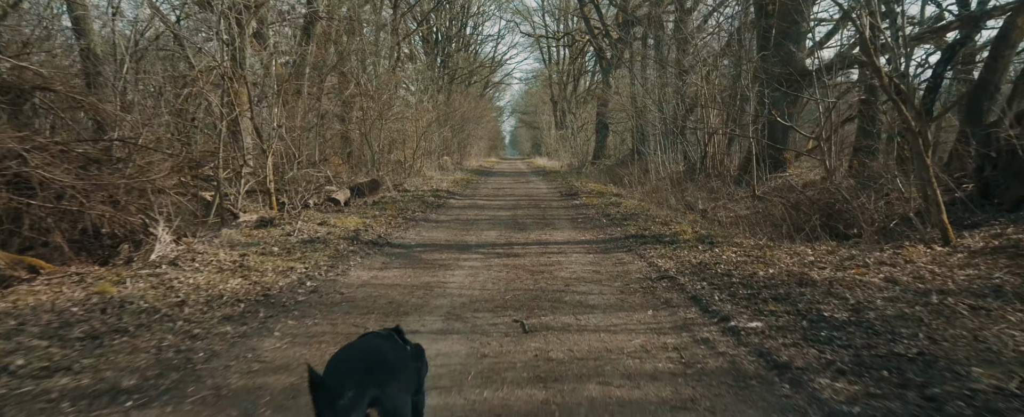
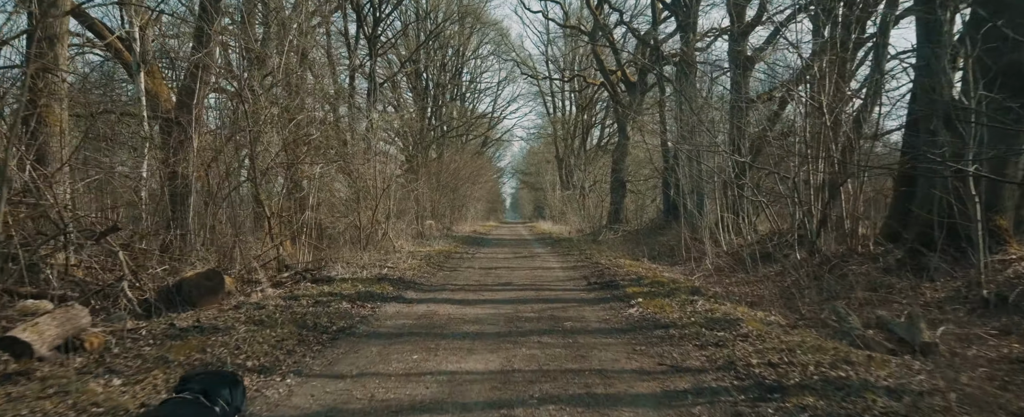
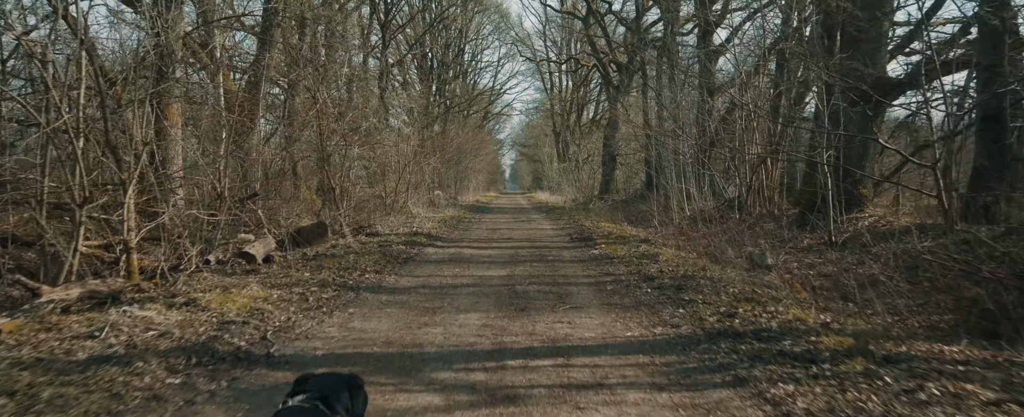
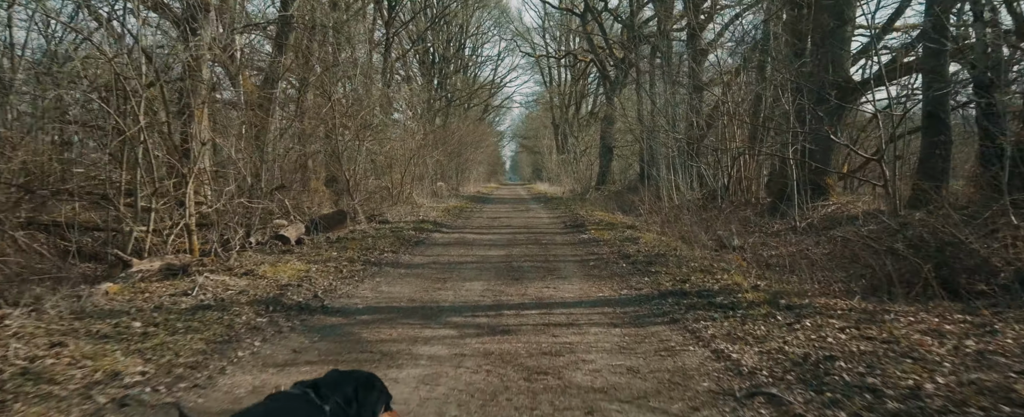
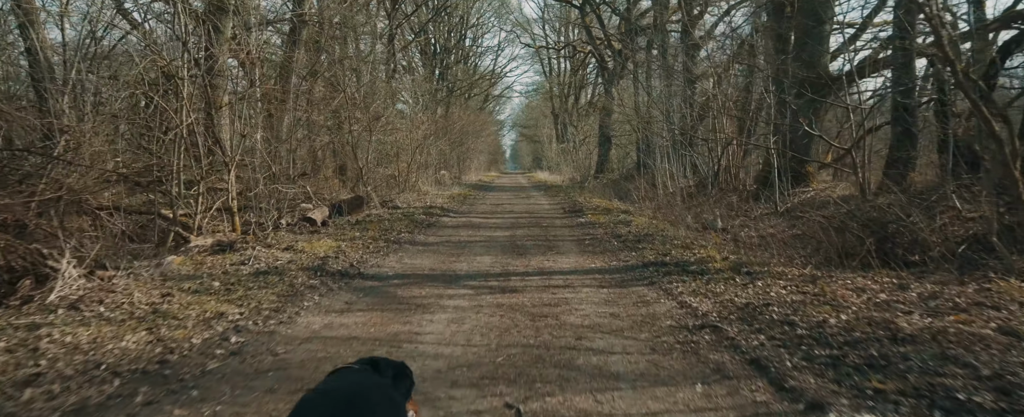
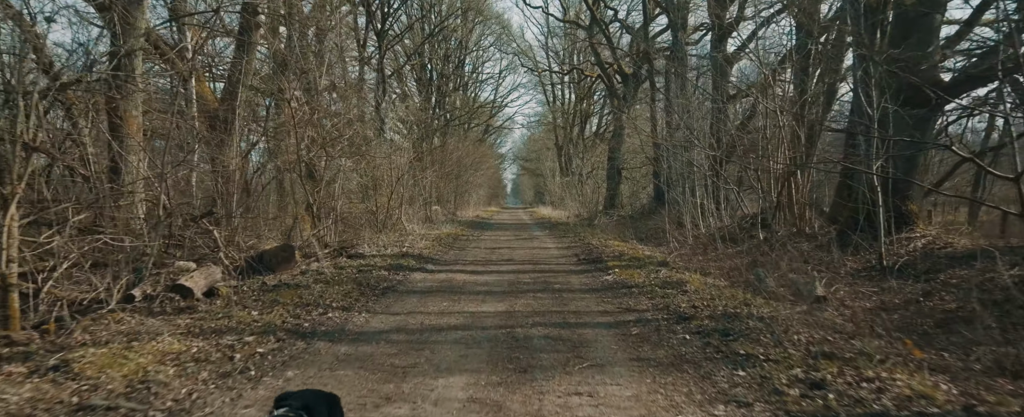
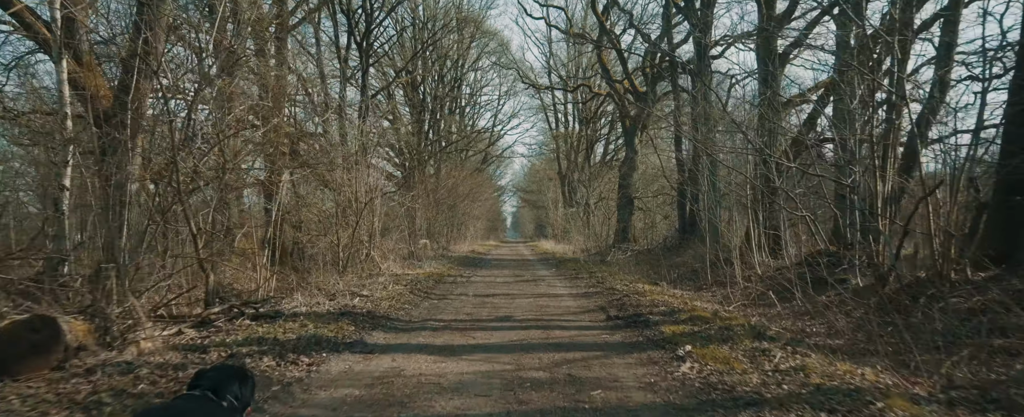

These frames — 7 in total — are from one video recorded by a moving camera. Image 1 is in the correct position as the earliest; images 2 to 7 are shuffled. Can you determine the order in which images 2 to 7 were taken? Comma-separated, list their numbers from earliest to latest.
5, 4, 3, 6, 2, 7
